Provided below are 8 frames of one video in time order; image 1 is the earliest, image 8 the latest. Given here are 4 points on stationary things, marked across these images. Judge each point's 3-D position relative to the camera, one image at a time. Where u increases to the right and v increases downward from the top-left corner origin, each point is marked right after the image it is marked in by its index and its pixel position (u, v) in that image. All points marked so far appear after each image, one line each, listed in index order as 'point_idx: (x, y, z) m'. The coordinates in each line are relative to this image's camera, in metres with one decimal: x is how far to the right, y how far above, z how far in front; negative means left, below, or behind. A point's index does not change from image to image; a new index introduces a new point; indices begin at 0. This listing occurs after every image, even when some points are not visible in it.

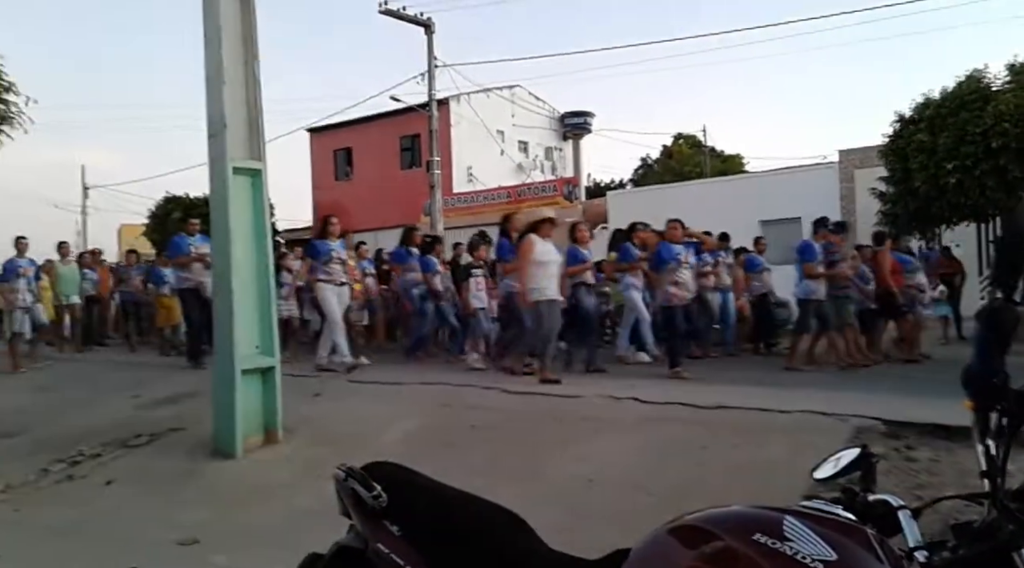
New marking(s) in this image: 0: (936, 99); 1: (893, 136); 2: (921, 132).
0: (+8.4, +3.7, +14.6) m
1: (+8.1, +3.2, +15.6) m
2: (+8.2, +3.0, +14.7) m
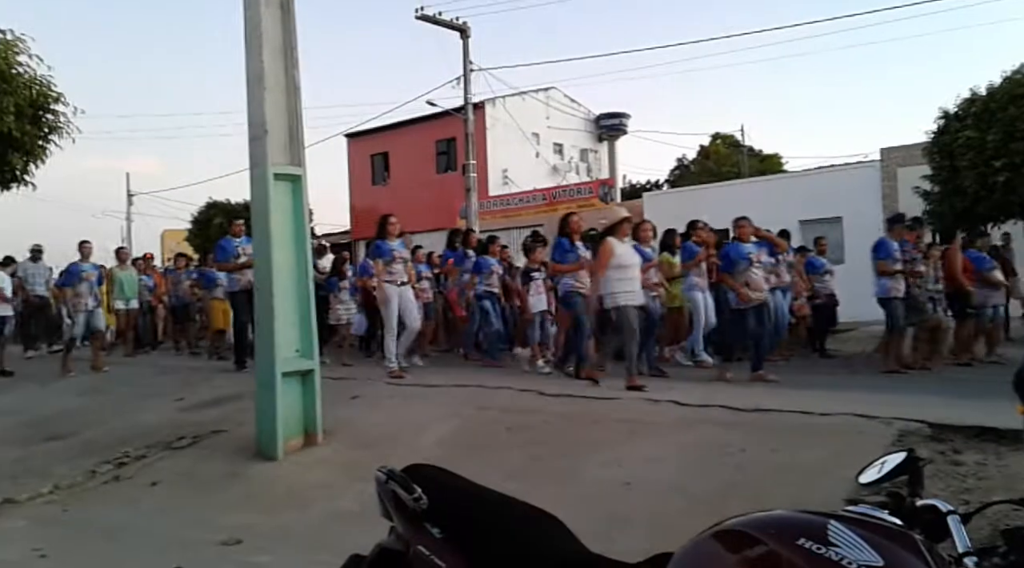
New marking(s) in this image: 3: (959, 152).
0: (+9.3, +3.7, +14.3) m
1: (+9.0, +3.2, +15.3) m
2: (+9.0, +3.1, +14.3) m
3: (+8.9, +2.6, +14.4) m
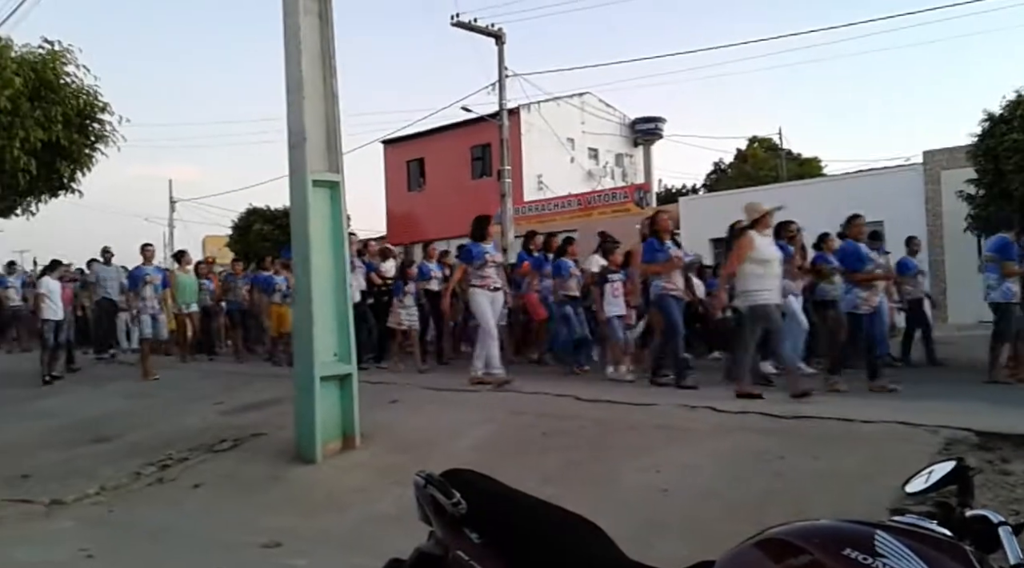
0: (+10.3, +3.7, +13.9) m
1: (+10.0, +3.2, +15.0) m
2: (+10.0, +3.0, +14.0) m
3: (+9.9, +2.6, +14.1) m
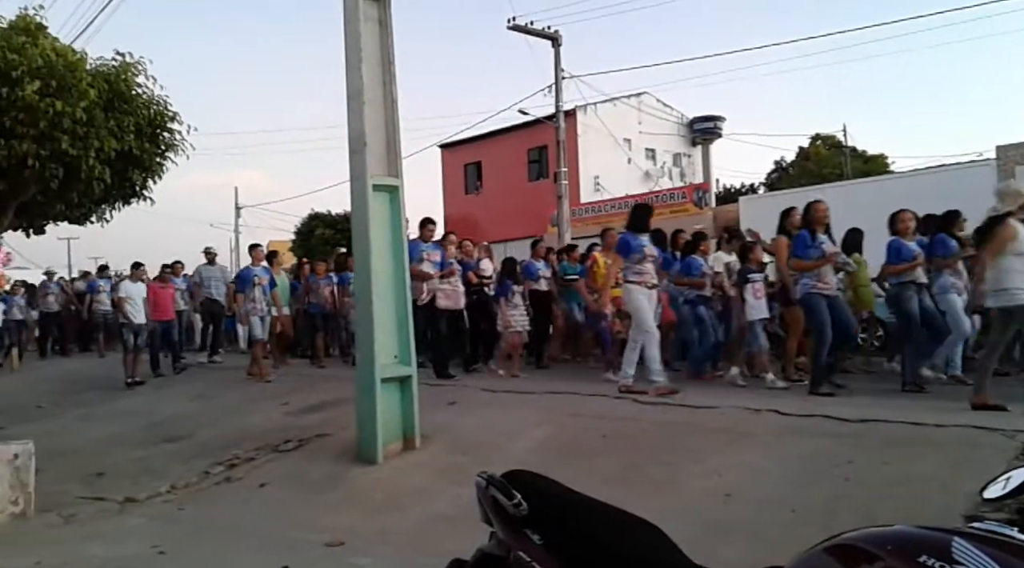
0: (+11.7, +4.0, +13.3) m
1: (+11.5, +3.4, +14.3) m
2: (+11.4, +3.3, +13.3) m
3: (+11.3, +2.9, +13.4) m
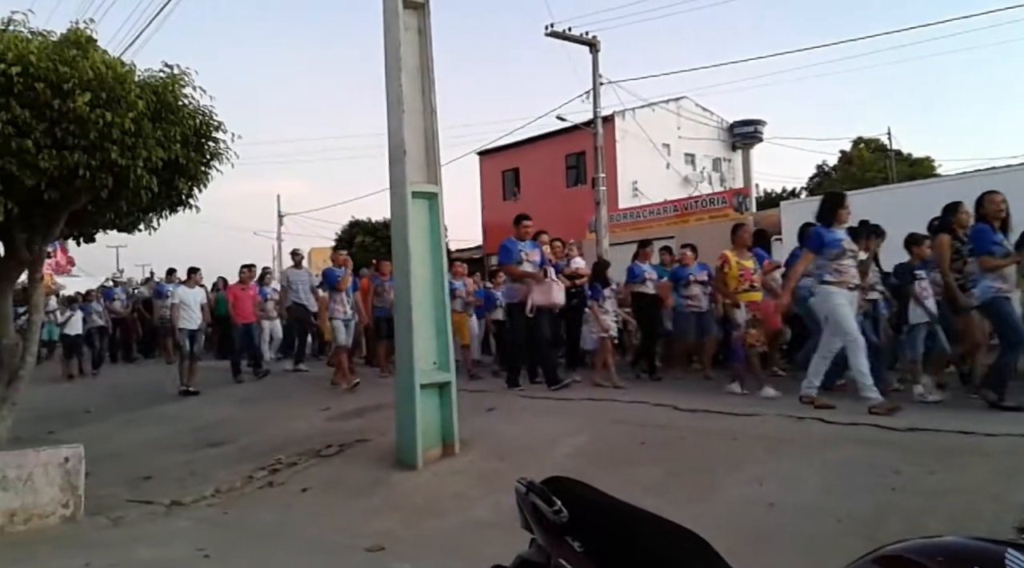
0: (+12.7, +3.9, +12.8) m
1: (+12.5, +3.4, +13.9) m
2: (+12.4, +3.3, +12.9) m
3: (+12.3, +2.8, +13.0) m
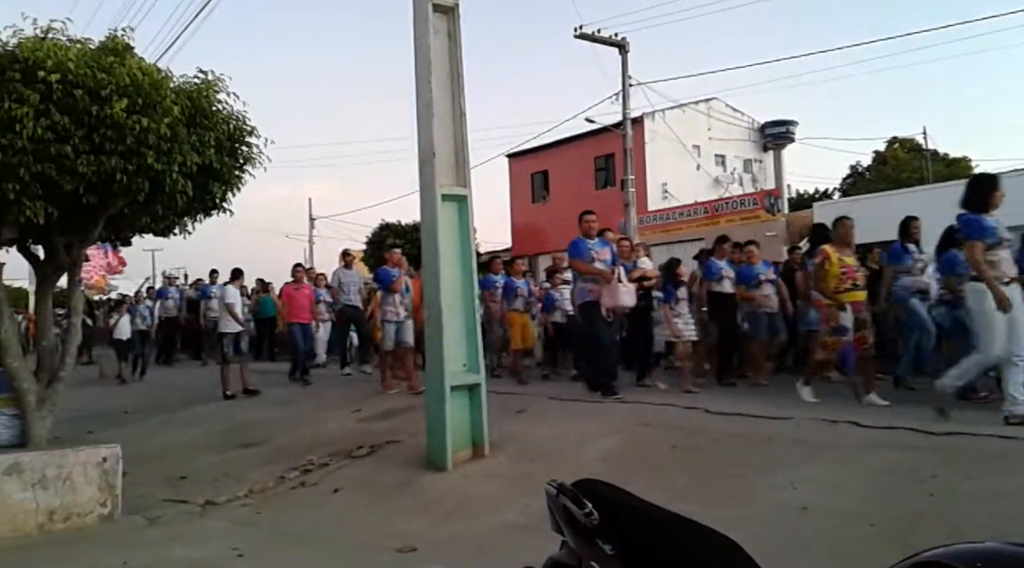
0: (+13.4, +3.9, +12.5) m
1: (+13.3, +3.4, +13.5) m
2: (+13.2, +3.3, +12.6) m
3: (+13.1, +2.9, +12.7) m
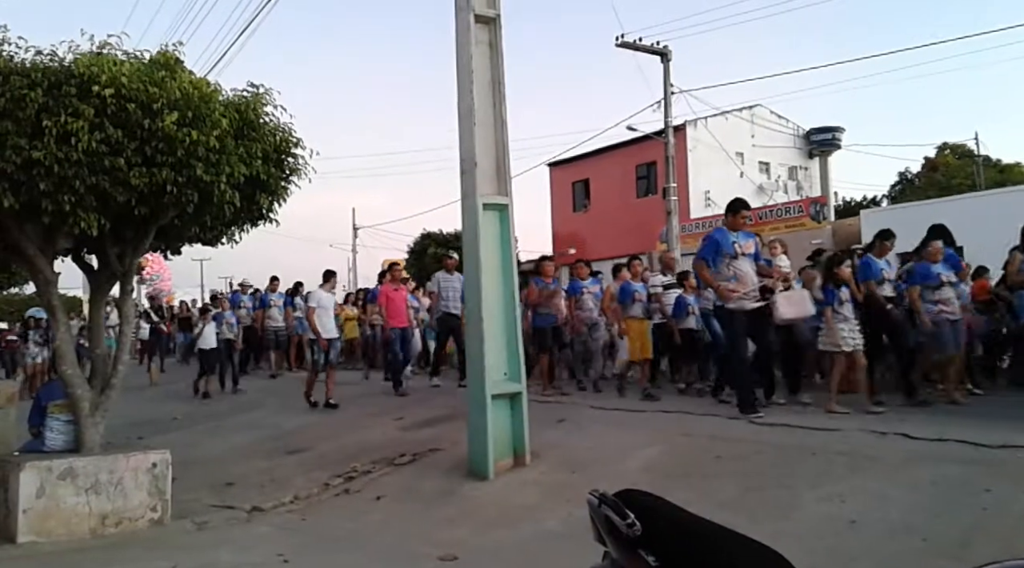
0: (+14.5, +3.8, +12.0) m
1: (+14.5, +3.2, +13.0) m
2: (+14.3, +3.1, +12.1) m
3: (+14.2, +2.7, +12.2) m
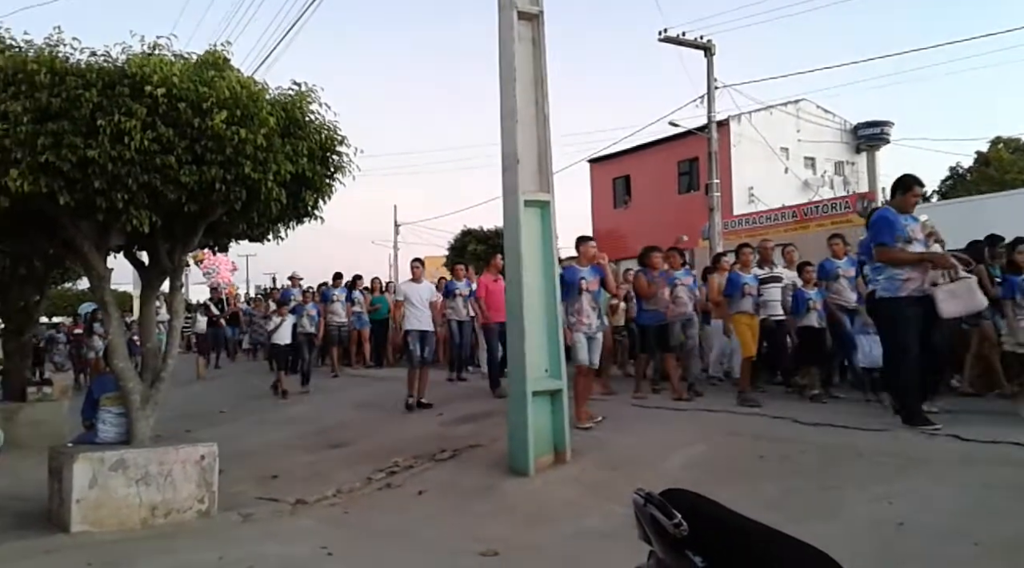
0: (+15.6, +3.9, +11.4) m
1: (+15.6, +3.3, +12.5) m
2: (+15.3, +3.2, +11.5) m
3: (+15.2, +2.8, +11.6) m
